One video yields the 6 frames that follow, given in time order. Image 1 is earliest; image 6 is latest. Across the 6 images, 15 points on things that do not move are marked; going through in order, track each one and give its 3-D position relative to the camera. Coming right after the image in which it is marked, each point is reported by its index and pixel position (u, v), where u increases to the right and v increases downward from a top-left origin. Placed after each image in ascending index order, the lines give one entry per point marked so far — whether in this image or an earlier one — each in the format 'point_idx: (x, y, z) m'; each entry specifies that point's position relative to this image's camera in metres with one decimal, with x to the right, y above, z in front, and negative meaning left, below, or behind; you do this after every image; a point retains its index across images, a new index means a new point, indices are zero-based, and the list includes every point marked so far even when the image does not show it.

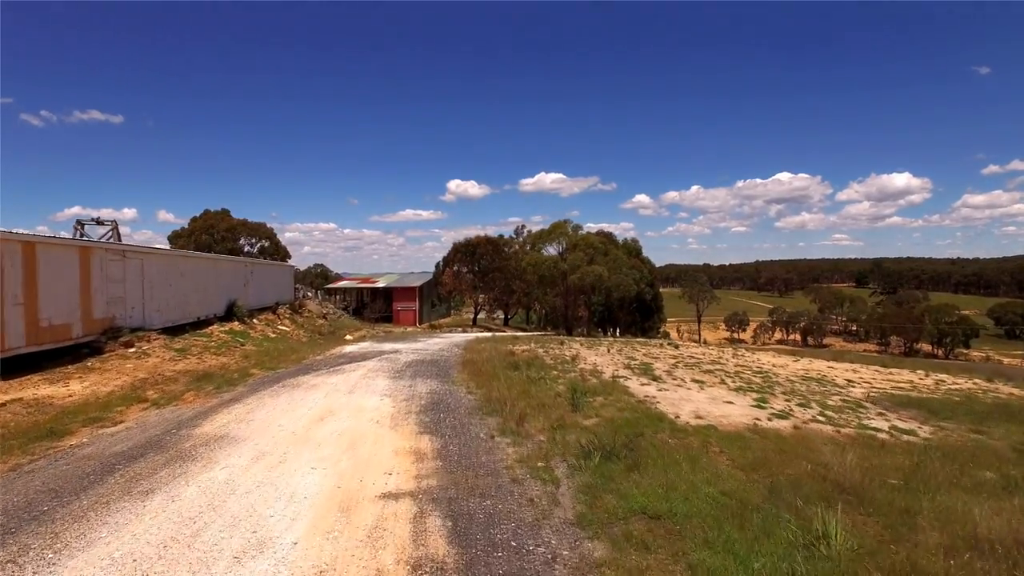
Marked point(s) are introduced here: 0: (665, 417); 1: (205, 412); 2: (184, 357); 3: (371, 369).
0: (+2.6, -2.2, +10.0) m
1: (-5.0, -2.0, +9.5) m
2: (-9.3, -2.0, +16.4) m
3: (-3.8, -2.2, +15.8) m
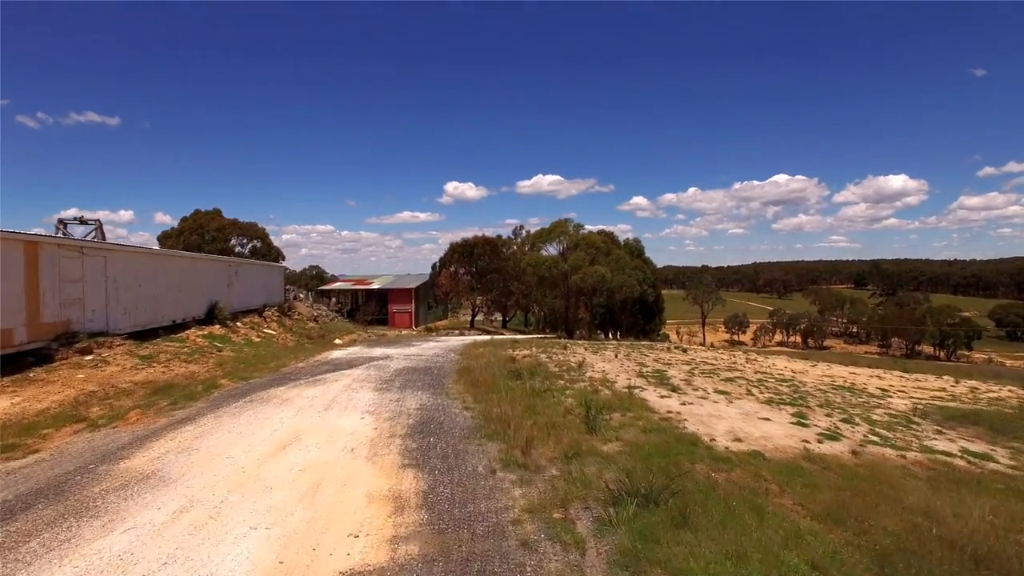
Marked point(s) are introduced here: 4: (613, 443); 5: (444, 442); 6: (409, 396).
0: (+2.7, -2.2, +8.4) m
1: (-4.9, -2.0, +7.8) m
2: (-9.2, -2.0, +14.7) m
3: (-3.8, -2.2, +14.1) m
4: (+1.4, -2.2, +8.2) m
5: (-0.9, -2.2, +8.1) m
6: (-2.1, -2.3, +12.0) m
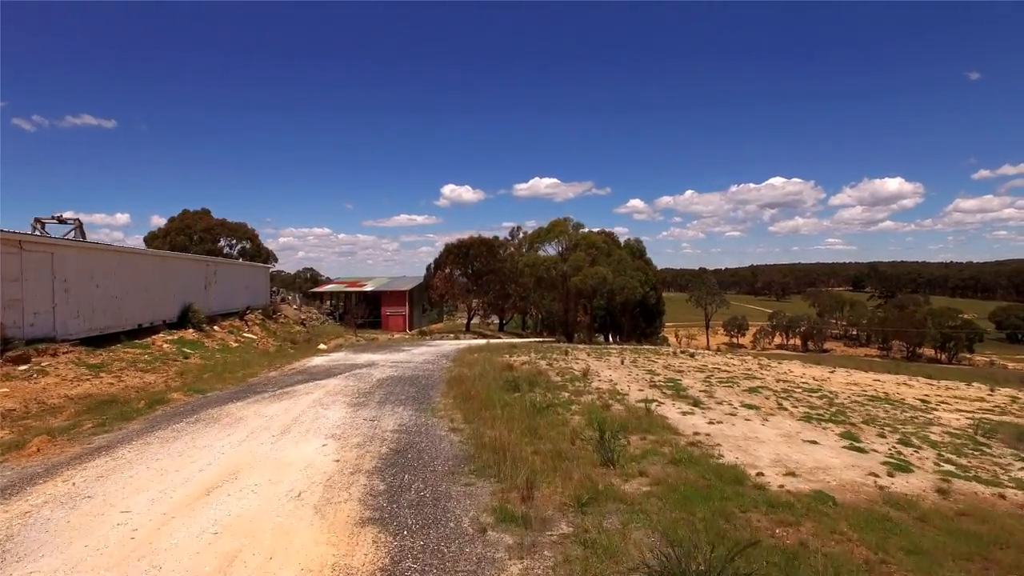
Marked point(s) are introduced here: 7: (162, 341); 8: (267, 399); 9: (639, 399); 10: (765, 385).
0: (+2.6, -2.2, +6.6) m
1: (-5.0, -2.0, +6.0) m
2: (-9.3, -2.0, +12.9) m
3: (-3.9, -2.2, +12.4) m
4: (+1.4, -2.2, +6.5) m
5: (-1.0, -2.1, +6.3) m
6: (-2.2, -2.2, +10.2) m
7: (-11.7, -1.8, +19.4) m
8: (-4.8, -2.2, +11.4) m
9: (+2.6, -2.3, +12.0) m
10: (+6.8, -2.6, +15.7) m
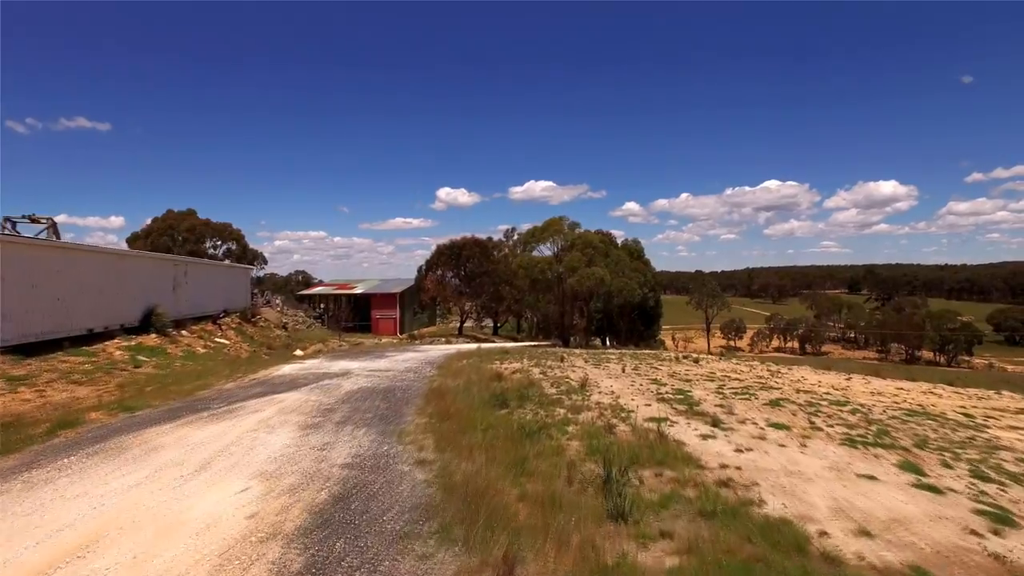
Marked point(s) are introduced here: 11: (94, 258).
0: (+2.4, -2.1, +4.8) m
1: (-5.2, -1.9, +4.2) m
2: (-9.6, -2.0, +11.1) m
3: (-4.1, -2.2, +10.5) m
4: (+1.2, -2.1, +4.7) m
5: (-1.2, -2.1, +4.5) m
6: (-2.4, -2.2, +8.4) m
7: (-12.0, -1.8, +17.5) m
8: (-5.1, -2.2, +9.6) m
9: (+2.4, -2.3, +10.2) m
10: (+6.5, -2.6, +13.9) m
11: (-13.4, +1.0, +18.6) m
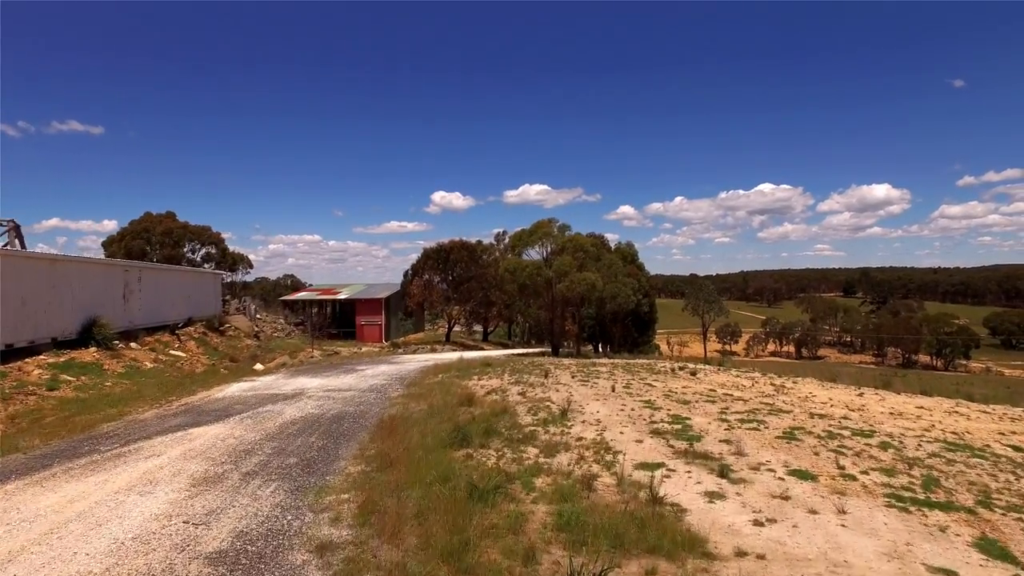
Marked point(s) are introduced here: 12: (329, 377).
0: (+1.9, -2.3, +2.8) m
1: (-5.7, -2.1, +2.1) m
2: (-10.2, -2.2, +9.0) m
3: (-4.7, -2.4, +8.5) m
4: (+0.6, -2.3, +2.7) m
5: (-1.7, -2.2, +2.5) m
6: (-3.0, -2.4, +6.3) m
7: (-12.7, -2.0, +15.4) m
8: (-5.6, -2.4, +7.5) m
9: (+1.8, -2.5, +8.2) m
10: (+5.9, -2.8, +11.9) m
11: (-14.0, +0.7, +16.5) m
12: (-6.1, -3.0, +19.3) m
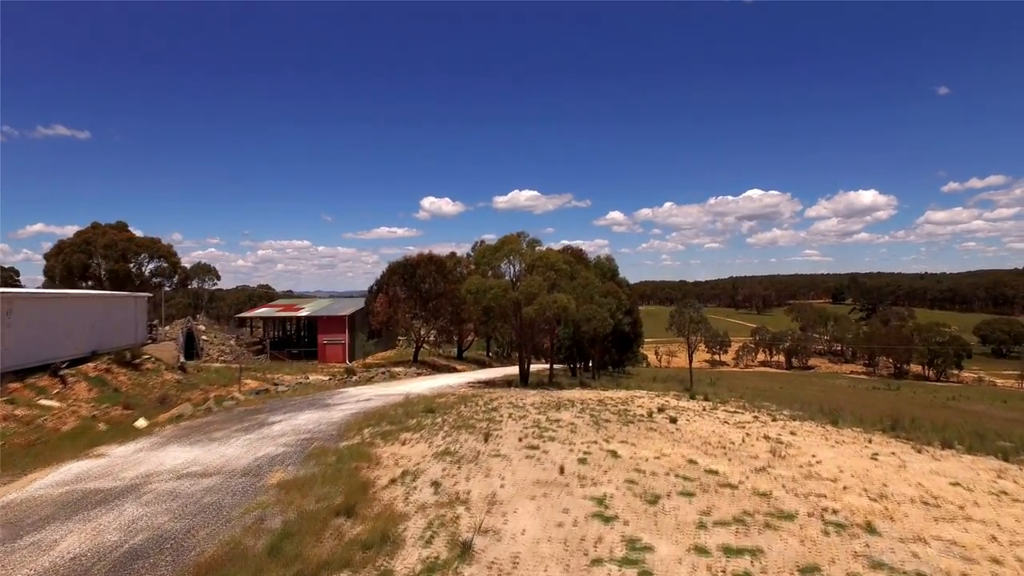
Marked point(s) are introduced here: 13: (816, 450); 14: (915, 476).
0: (+0.3, -3.2, -1.0) m
1: (-7.3, -3.0, -1.8) m
2: (-11.8, -3.2, +5.0) m
3: (-6.4, -3.4, +4.6) m
4: (-0.9, -3.2, -1.1) m
5: (-3.3, -3.2, -1.4) m
6: (-4.6, -3.4, +2.5) m
7: (-14.4, -3.1, +11.3) m
8: (-7.3, -3.4, +3.6) m
9: (+0.2, -3.5, +4.4) m
10: (+4.2, -3.8, +8.2) m
11: (-15.8, -0.4, +12.4) m
12: (-7.9, -4.1, +15.3) m
13: (+8.8, -4.6, +16.7) m
14: (+10.0, -4.6, +14.4) m
